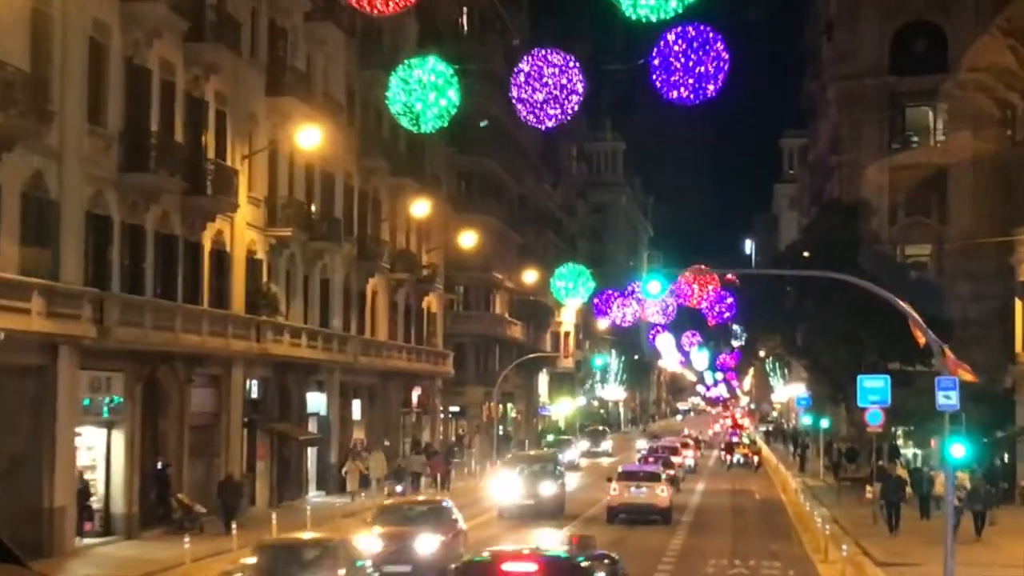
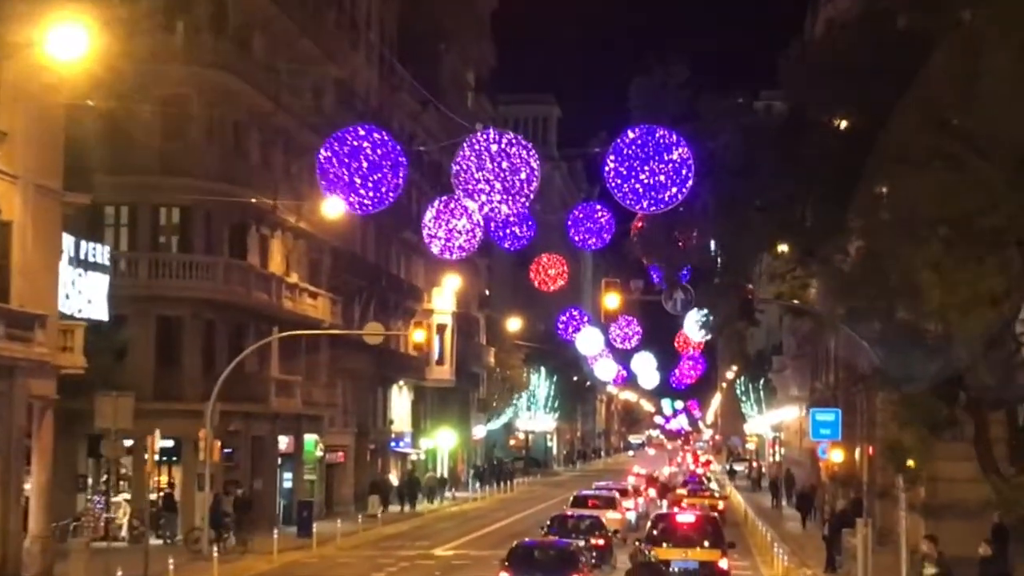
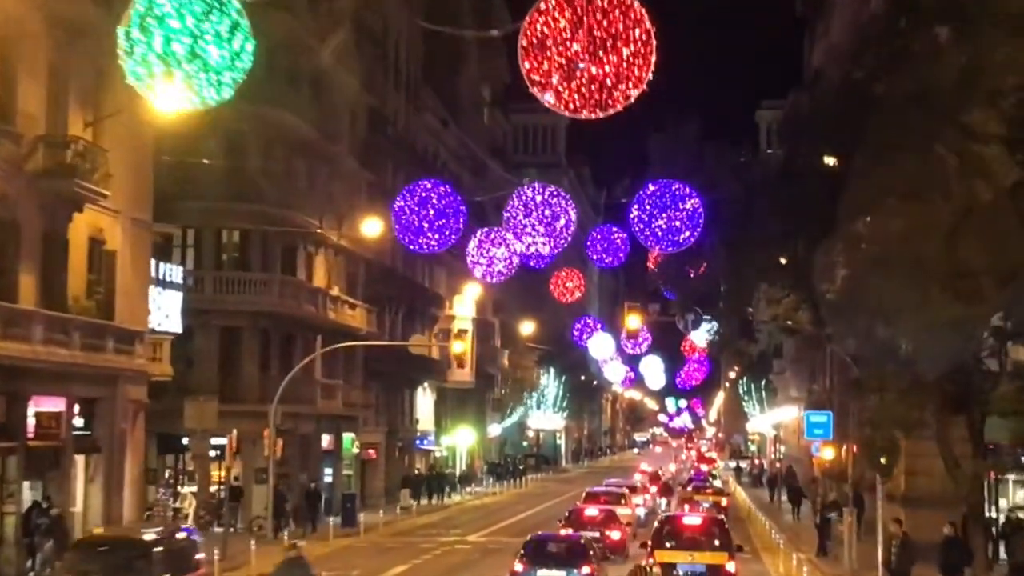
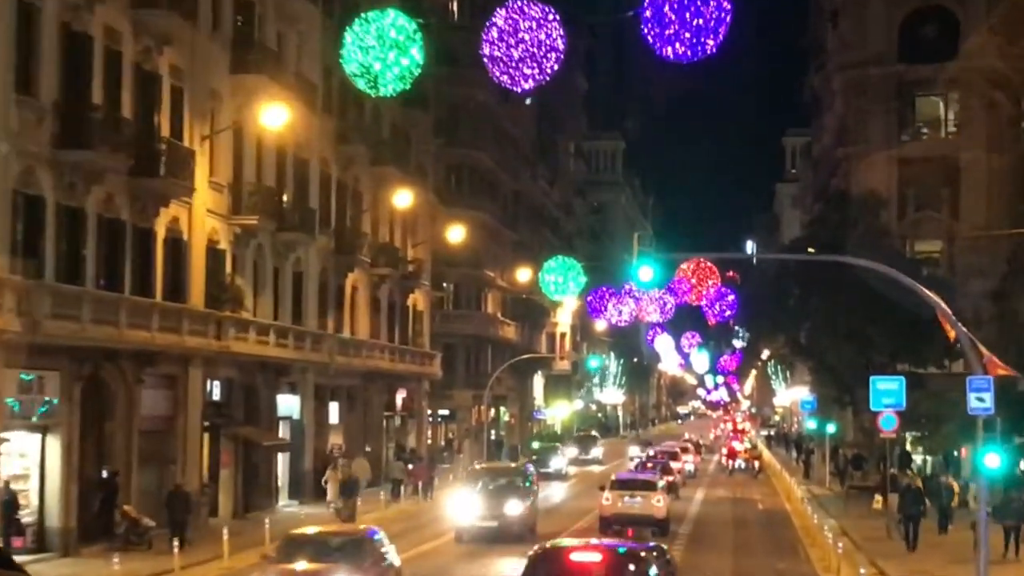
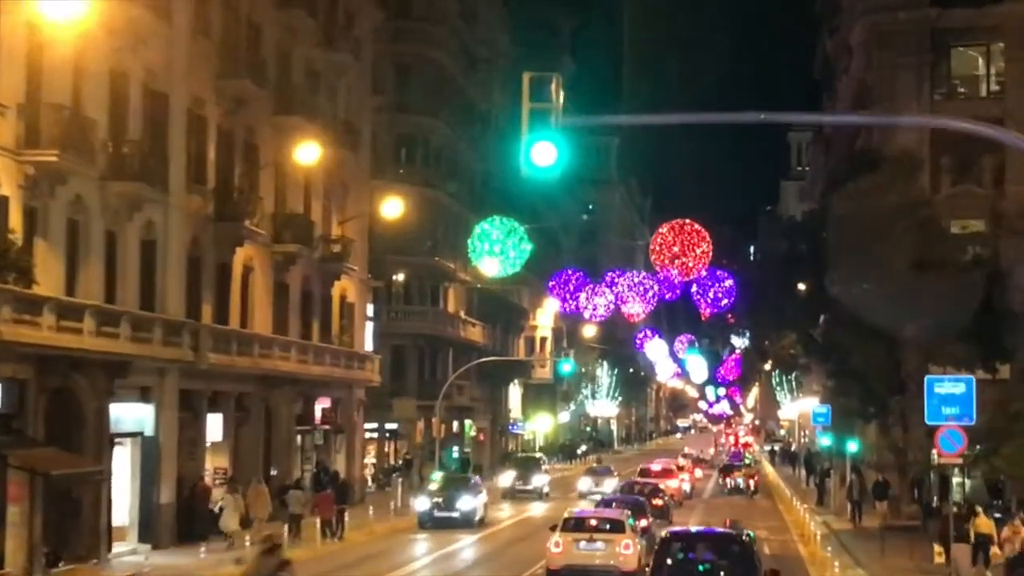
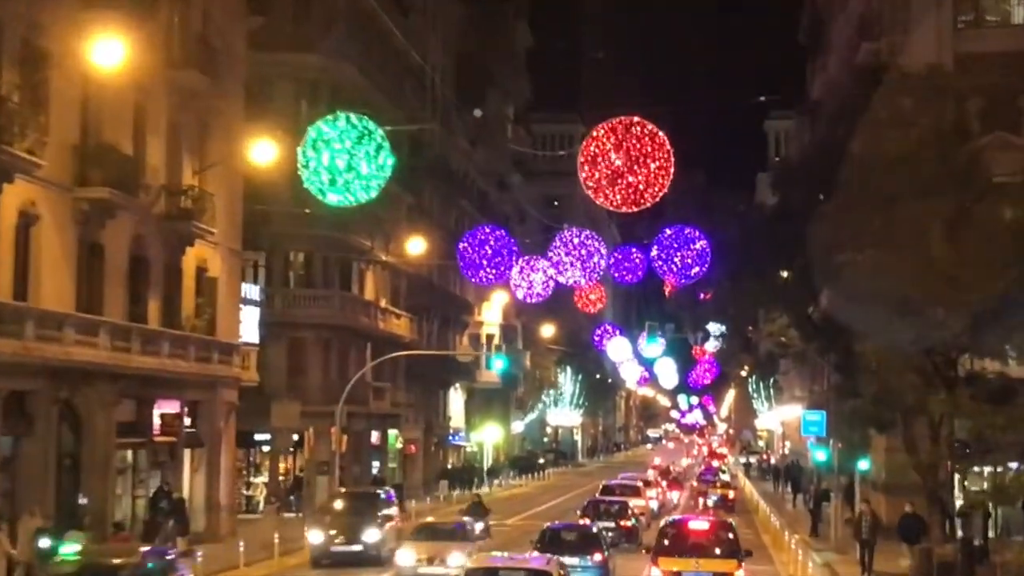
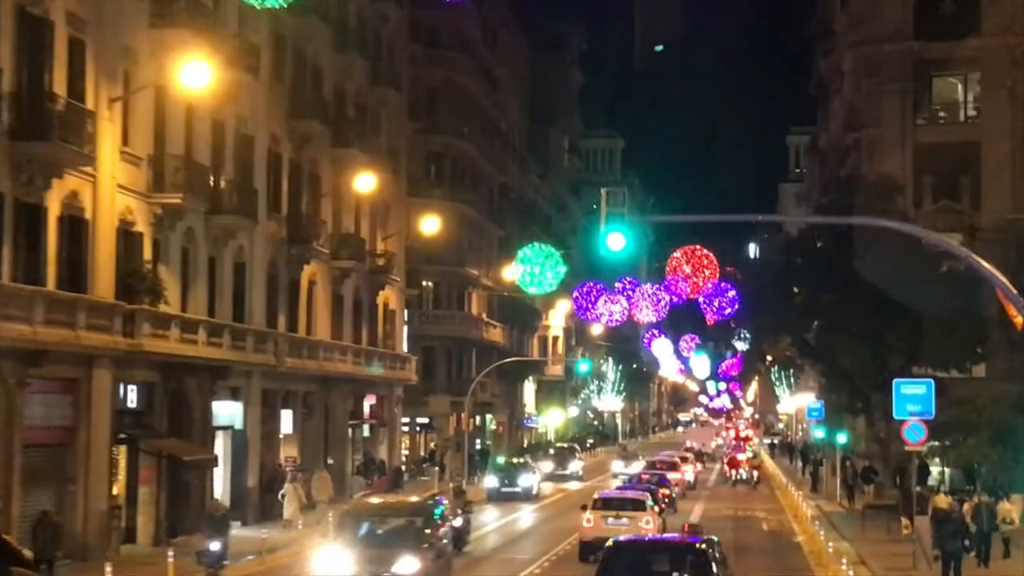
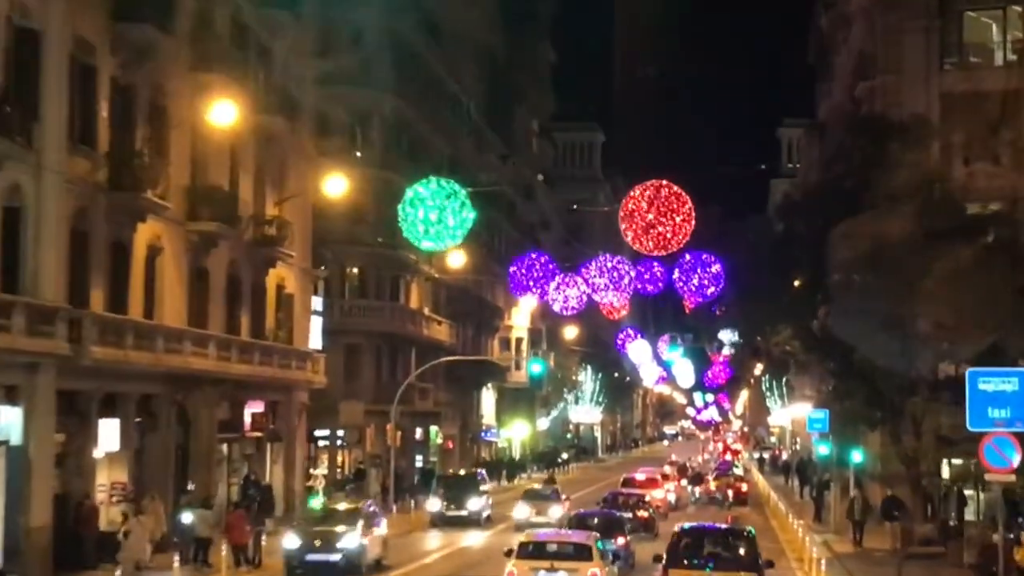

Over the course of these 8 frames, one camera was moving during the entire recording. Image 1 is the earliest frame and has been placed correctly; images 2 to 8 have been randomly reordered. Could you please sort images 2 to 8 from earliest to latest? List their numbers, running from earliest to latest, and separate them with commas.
4, 7, 5, 8, 6, 3, 2
